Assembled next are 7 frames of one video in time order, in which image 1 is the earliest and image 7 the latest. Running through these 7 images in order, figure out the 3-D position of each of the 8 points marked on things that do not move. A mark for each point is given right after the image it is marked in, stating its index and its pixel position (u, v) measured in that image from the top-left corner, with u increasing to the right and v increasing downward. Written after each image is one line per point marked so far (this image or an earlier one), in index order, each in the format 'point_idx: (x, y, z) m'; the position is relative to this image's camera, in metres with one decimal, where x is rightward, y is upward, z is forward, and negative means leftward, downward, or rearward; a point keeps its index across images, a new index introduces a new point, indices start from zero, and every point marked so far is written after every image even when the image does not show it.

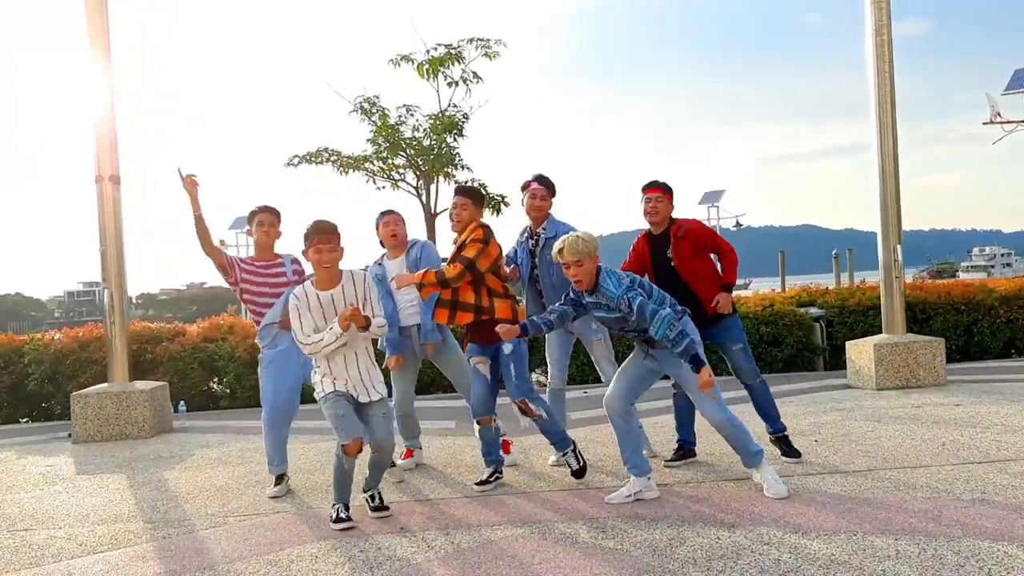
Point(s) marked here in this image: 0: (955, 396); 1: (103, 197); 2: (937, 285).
0: (+3.7, -0.9, +7.0) m
1: (-3.8, +0.8, +7.8) m
2: (+5.1, 0.0, +10.1) m
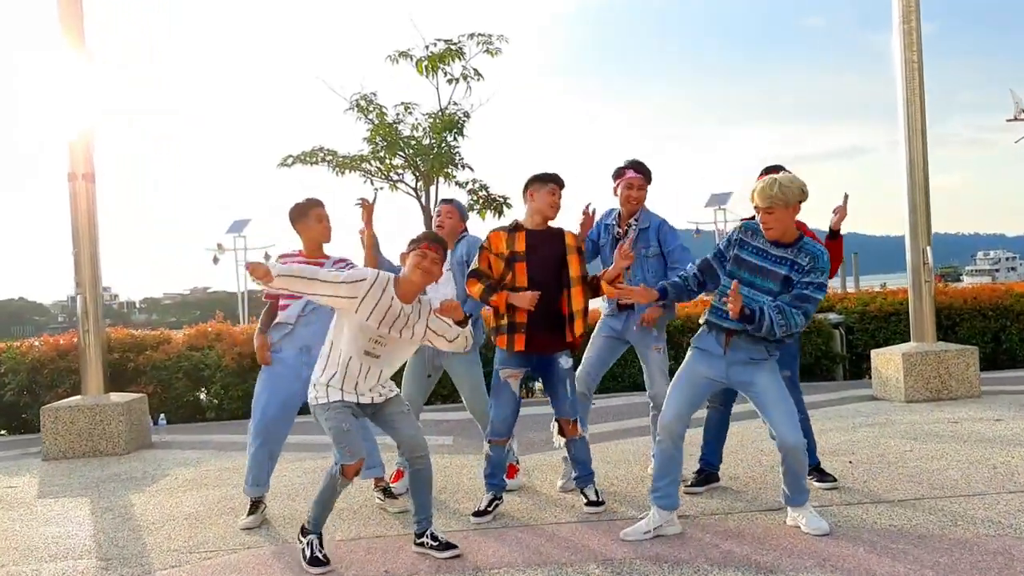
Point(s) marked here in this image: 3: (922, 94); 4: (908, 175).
0: (+3.7, -0.9, +6.4) m
1: (-3.8, +0.8, +7.3) m
2: (+5.1, 0.0, +9.6) m
3: (+3.6, +1.6, +7.4) m
4: (+3.5, +1.0, +7.5) m
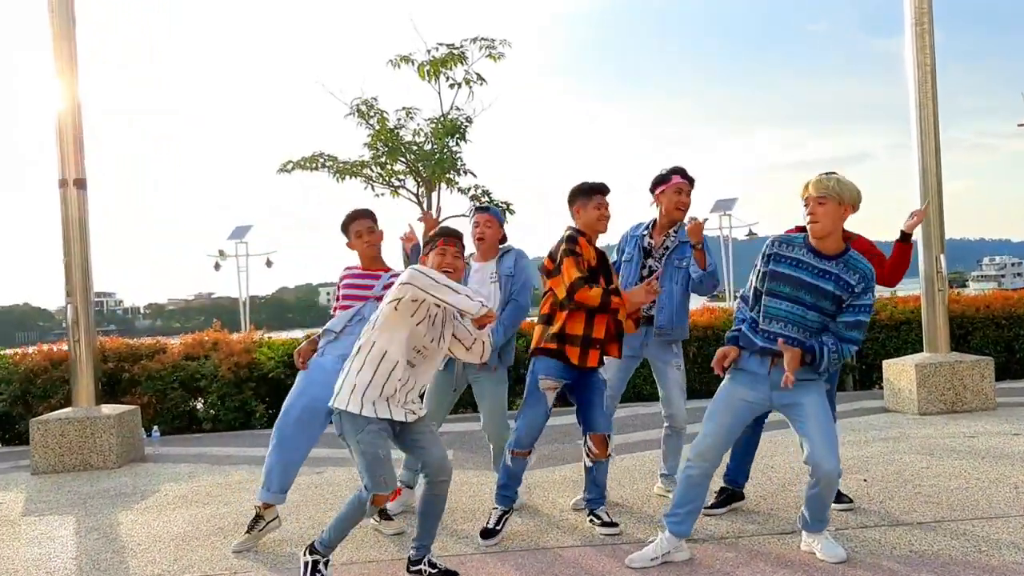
0: (+3.7, -1.0, +6.2) m
1: (-3.8, +0.7, +7.2) m
2: (+5.2, -0.1, +9.4) m
3: (+3.6, +1.6, +7.2) m
4: (+3.5, +0.9, +7.3) m
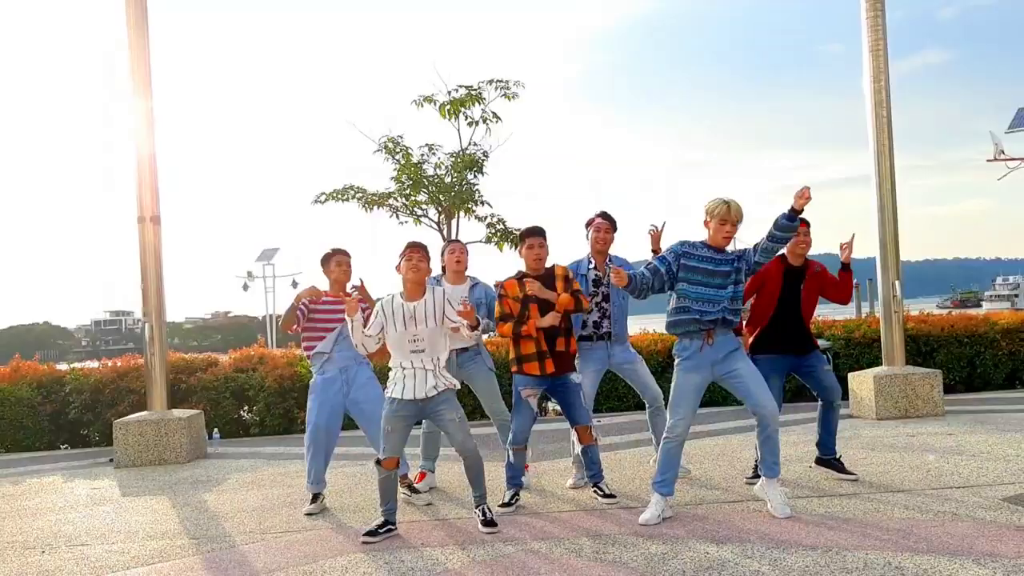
0: (+3.8, -1.2, +7.3) m
1: (-3.6, +0.5, +8.4) m
2: (+5.3, -0.4, +10.5) m
3: (+3.7, +1.3, +8.3) m
4: (+3.7, +0.7, +8.4) m
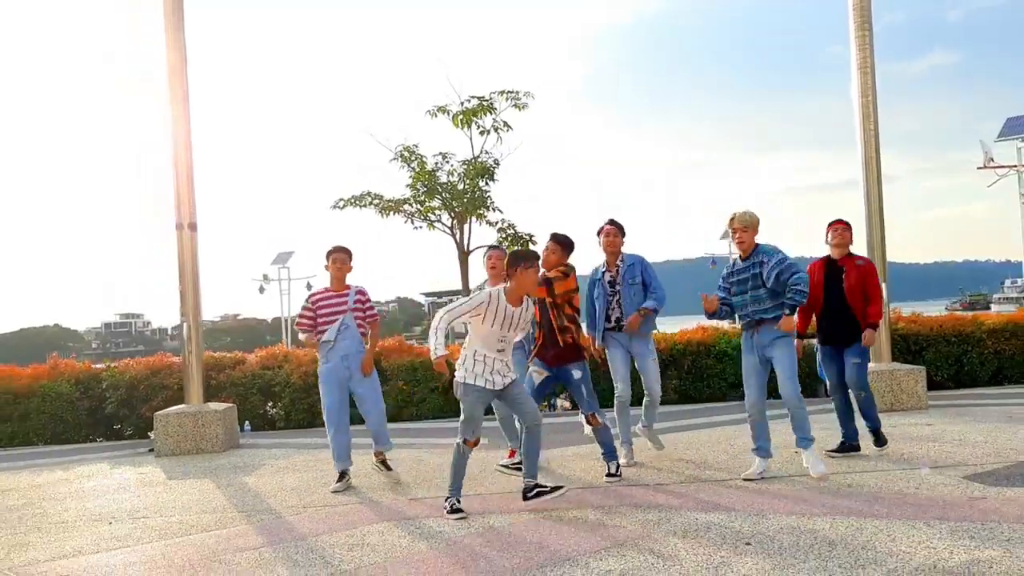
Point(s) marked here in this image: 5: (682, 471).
0: (+3.9, -1.2, +7.9) m
1: (-3.5, +0.5, +9.0) m
2: (+5.4, -0.4, +11.0) m
3: (+3.9, +1.3, +8.9) m
4: (+3.8, +0.7, +9.0) m
5: (+1.2, -1.3, +5.9) m
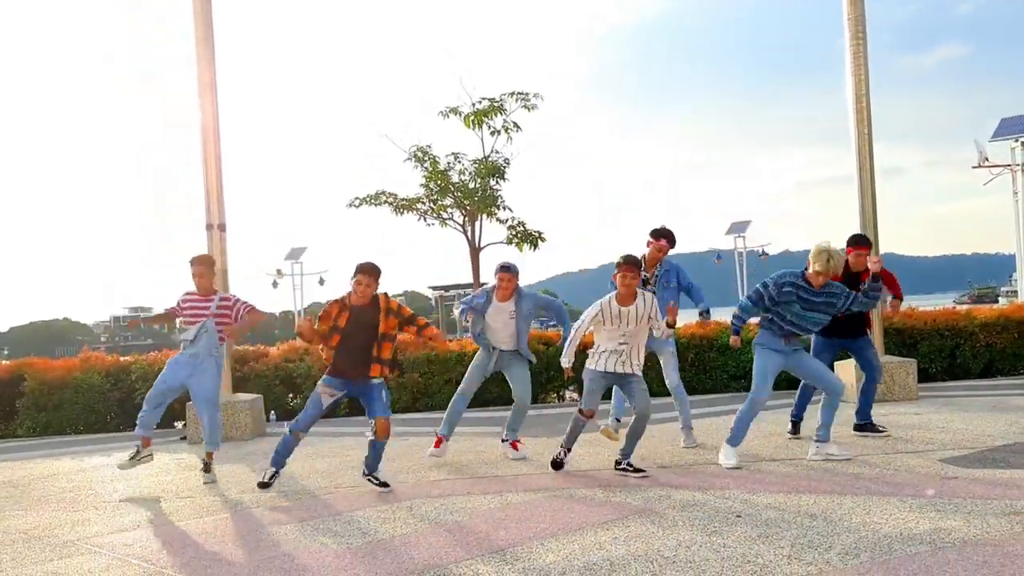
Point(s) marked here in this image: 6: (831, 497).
0: (+4.0, -1.2, +8.3) m
1: (-3.4, +0.5, +9.5) m
2: (+5.6, -0.3, +11.5) m
3: (+4.0, +1.4, +9.3) m
4: (+3.9, +0.7, +9.5) m
5: (+1.3, -1.3, +6.4) m
6: (+1.8, -1.2, +4.7) m
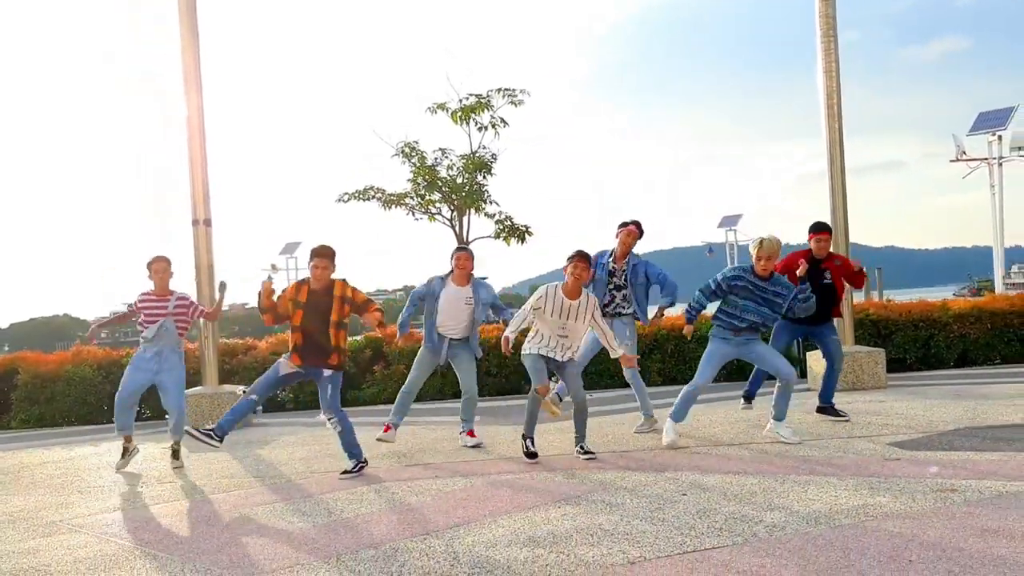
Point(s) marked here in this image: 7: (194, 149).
0: (+3.8, -1.1, +8.6) m
1: (-3.6, +0.6, +9.8) m
2: (+5.4, -0.2, +11.7) m
3: (+3.7, +1.4, +9.6) m
4: (+3.7, +0.8, +9.7) m
5: (+1.1, -1.2, +6.7) m
6: (+1.5, -1.1, +4.9) m
7: (-3.7, +1.6, +9.8) m
